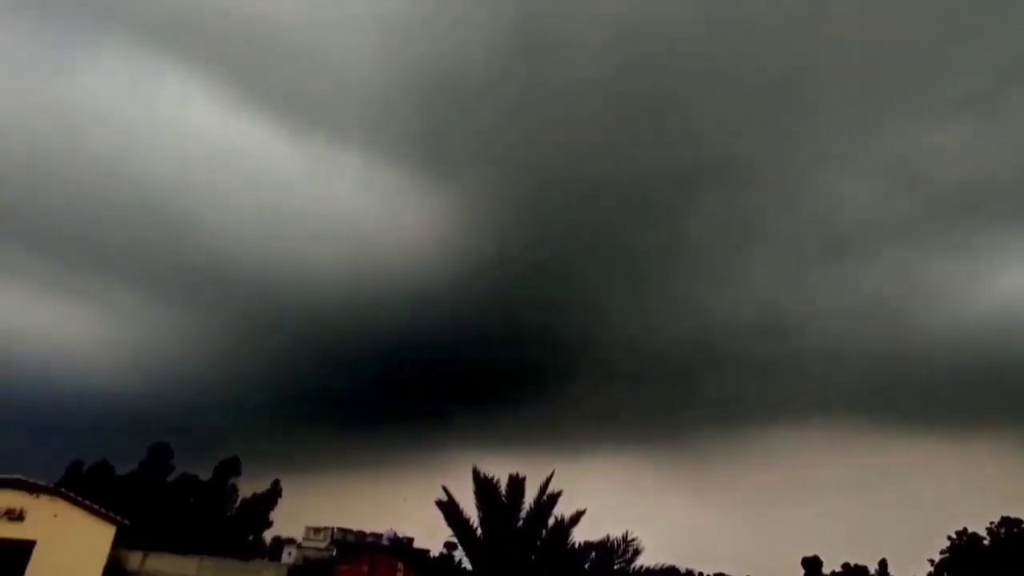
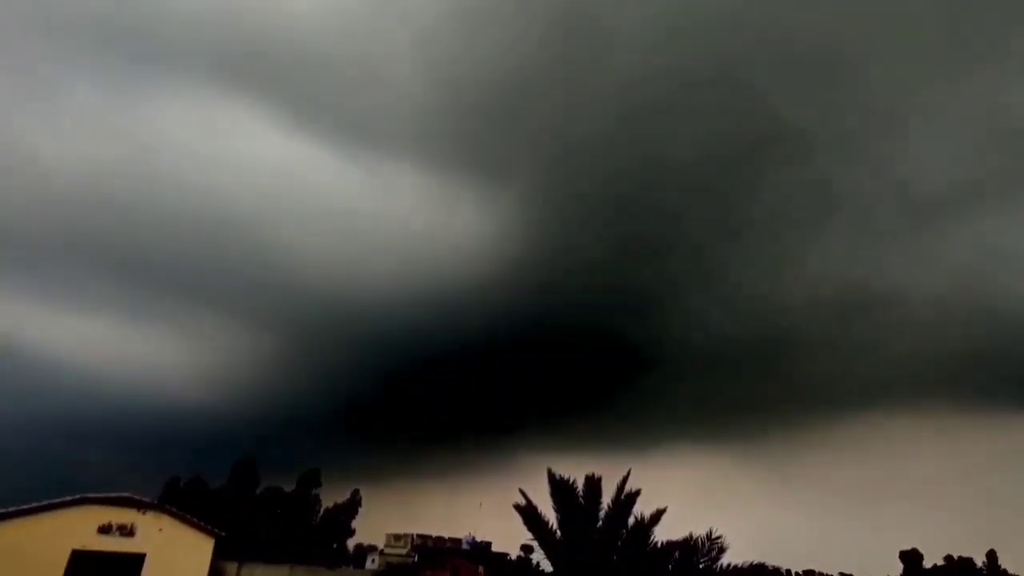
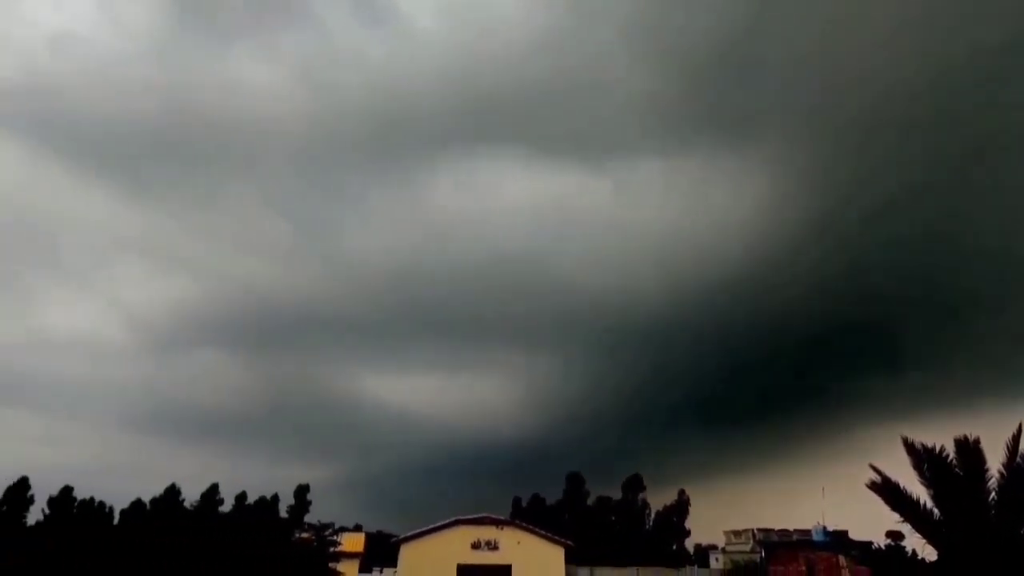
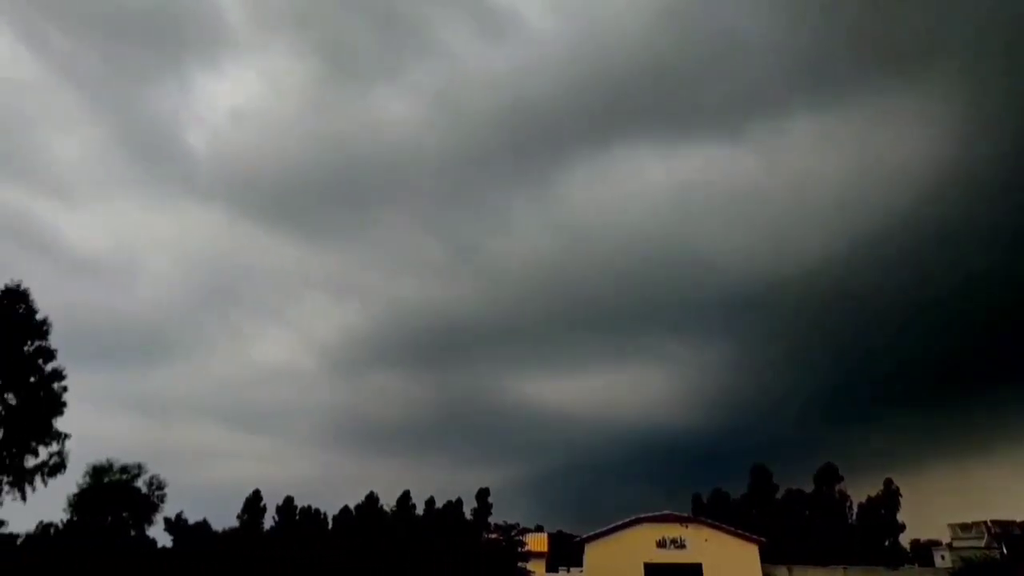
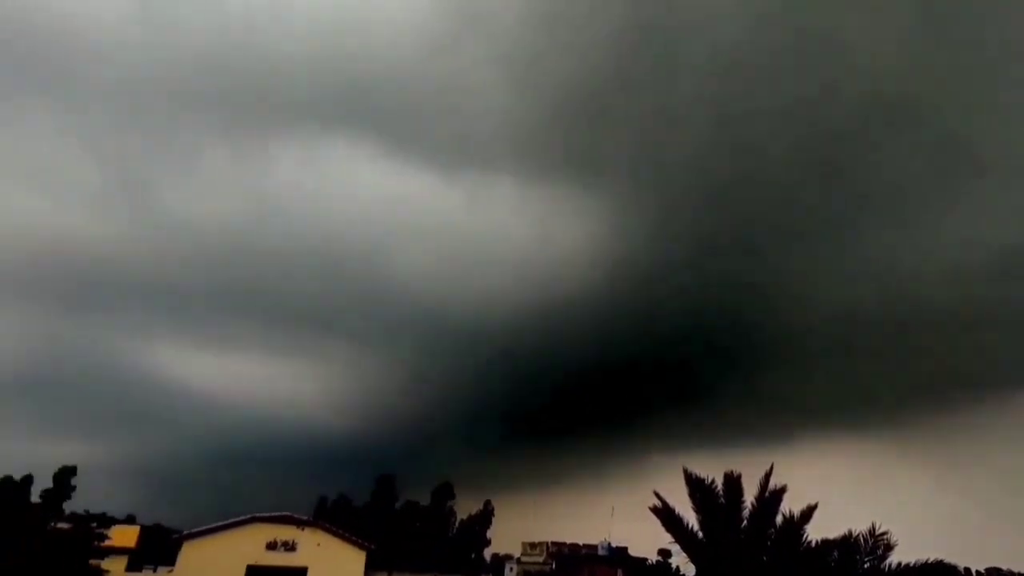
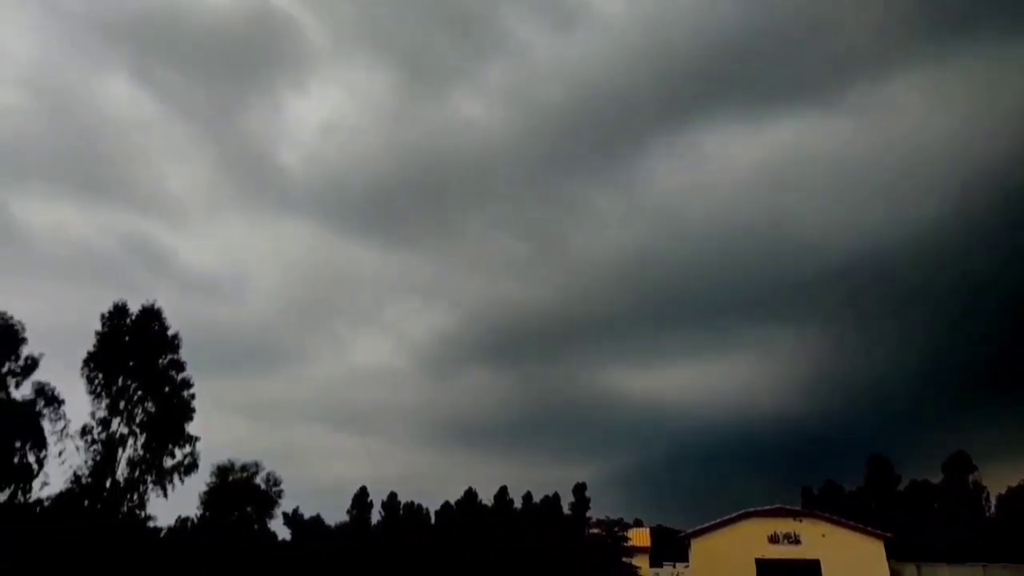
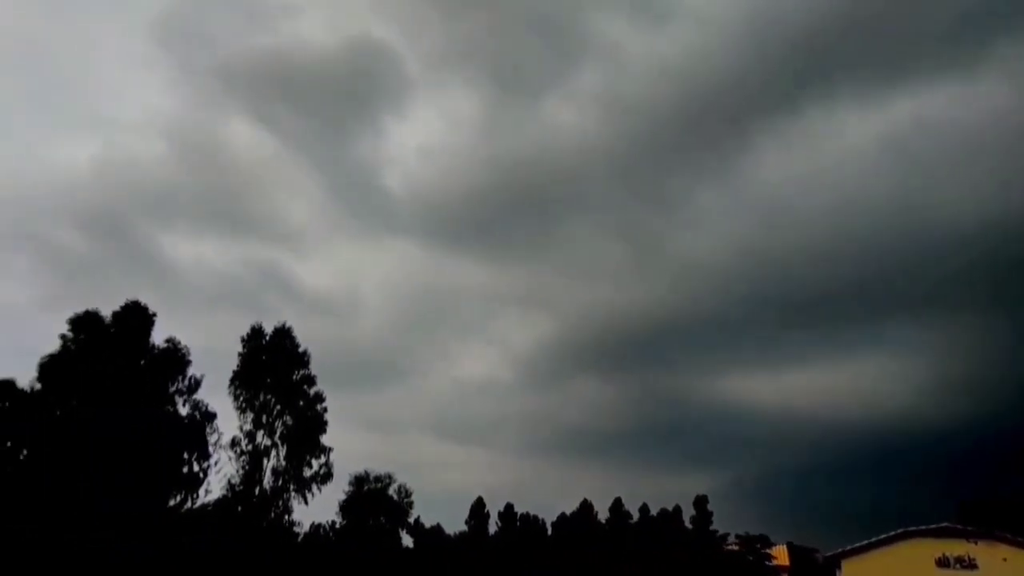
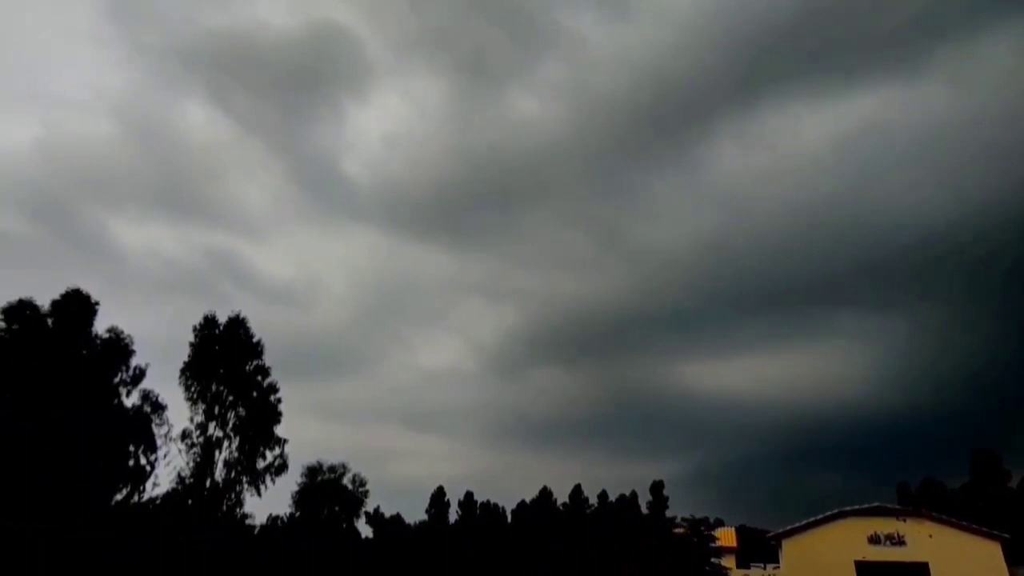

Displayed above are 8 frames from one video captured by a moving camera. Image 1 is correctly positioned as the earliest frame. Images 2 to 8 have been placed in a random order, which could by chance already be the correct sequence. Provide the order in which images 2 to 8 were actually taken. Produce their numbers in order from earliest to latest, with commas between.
2, 5, 3, 4, 6, 8, 7
